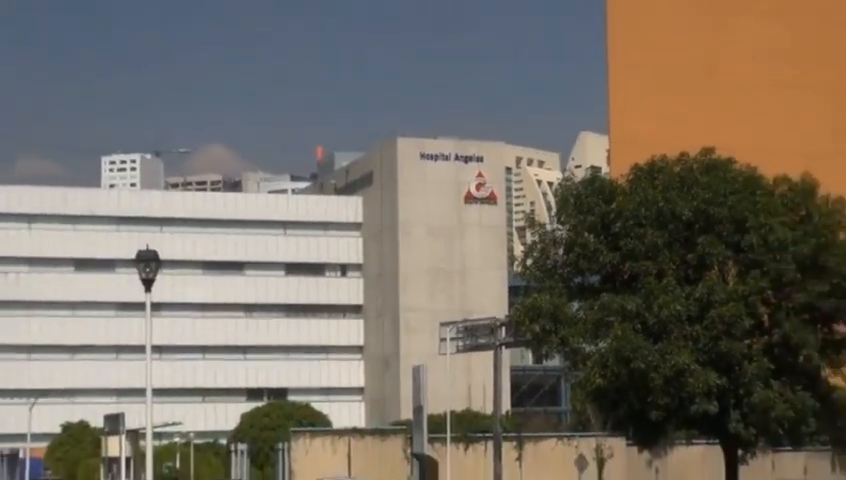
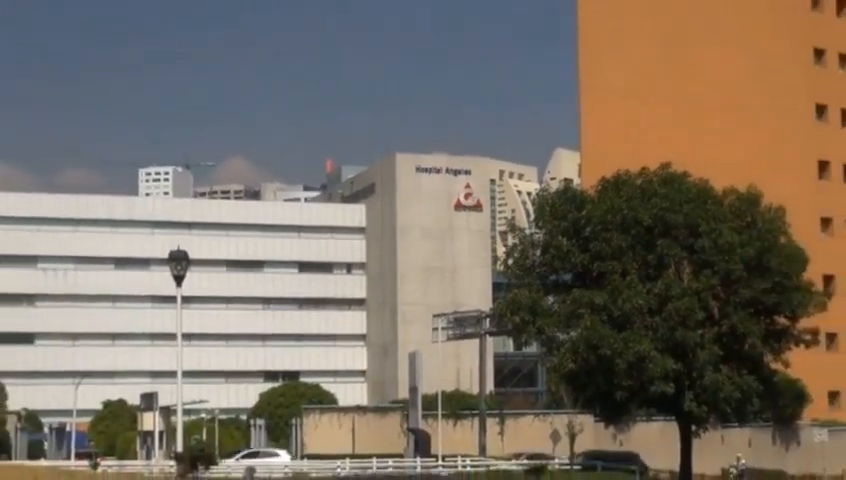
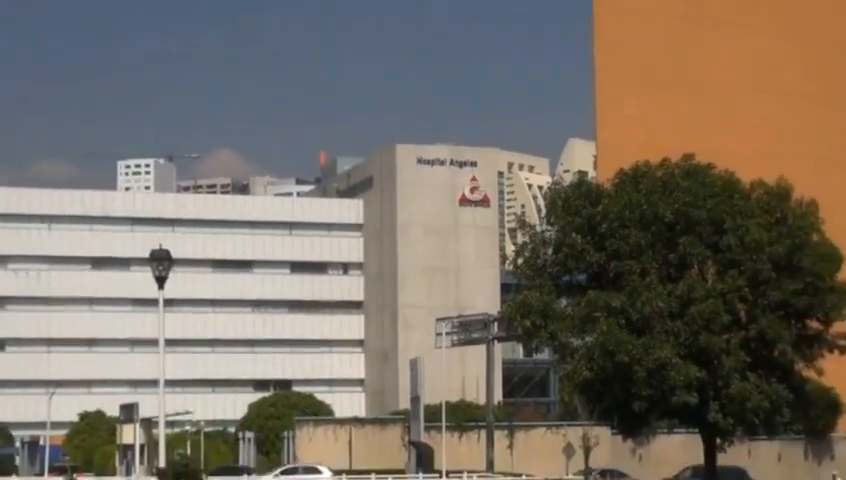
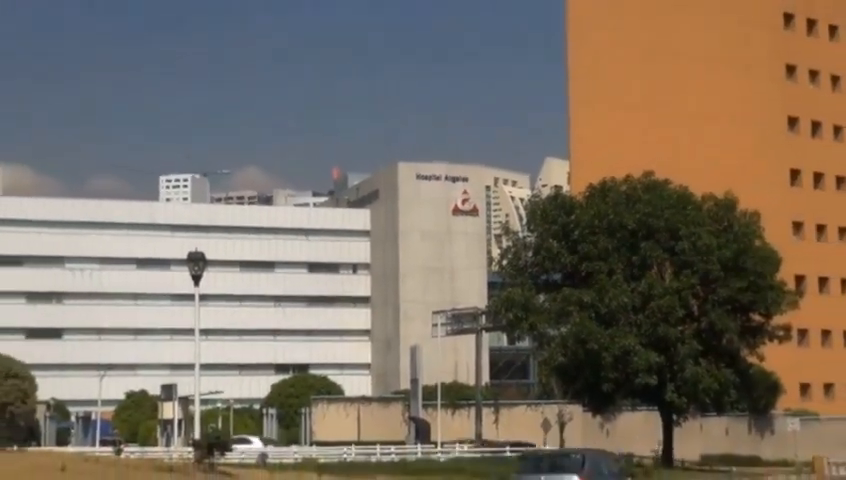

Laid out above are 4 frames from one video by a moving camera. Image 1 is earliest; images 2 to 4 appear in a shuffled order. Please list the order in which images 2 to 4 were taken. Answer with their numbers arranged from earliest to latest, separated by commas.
3, 2, 4
